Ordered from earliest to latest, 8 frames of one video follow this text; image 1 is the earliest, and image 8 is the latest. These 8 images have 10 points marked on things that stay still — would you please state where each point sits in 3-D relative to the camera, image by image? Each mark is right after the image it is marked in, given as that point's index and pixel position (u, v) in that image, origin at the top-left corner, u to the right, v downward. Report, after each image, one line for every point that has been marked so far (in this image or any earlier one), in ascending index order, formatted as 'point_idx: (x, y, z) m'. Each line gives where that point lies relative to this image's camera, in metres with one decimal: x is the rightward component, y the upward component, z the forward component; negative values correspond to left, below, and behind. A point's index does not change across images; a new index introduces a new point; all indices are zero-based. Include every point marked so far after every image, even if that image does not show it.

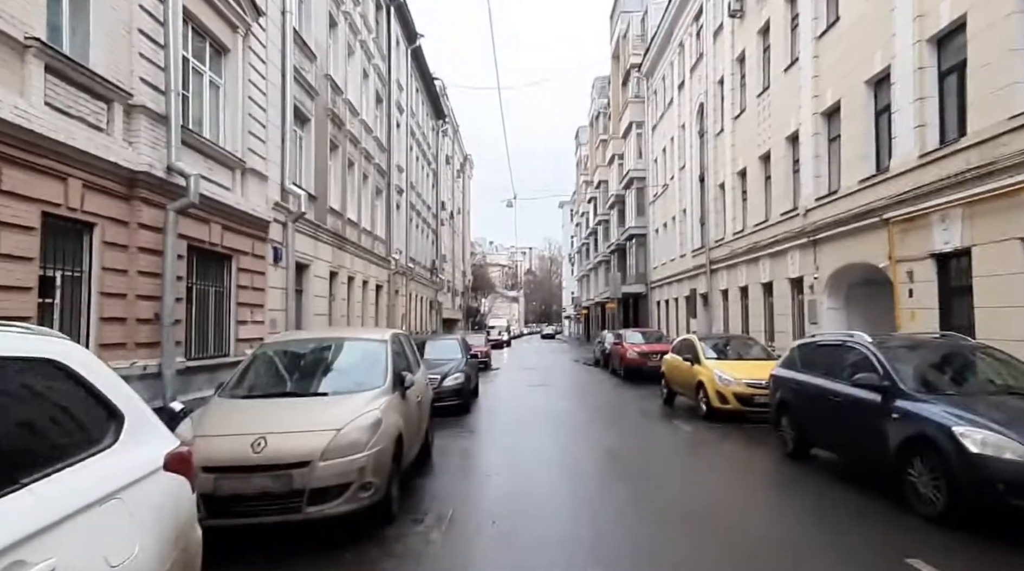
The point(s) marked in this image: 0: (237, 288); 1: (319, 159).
0: (-5.8, 0.0, +11.9) m
1: (-5.7, +3.7, +16.8) m
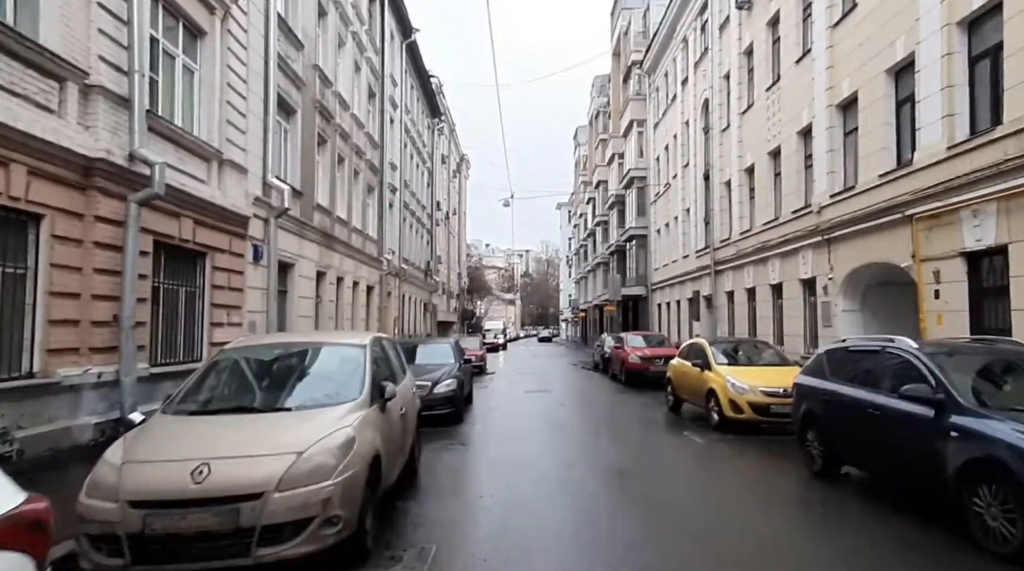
0: (-5.8, 0.0, +11.1) m
1: (-5.8, +3.7, +15.9) m
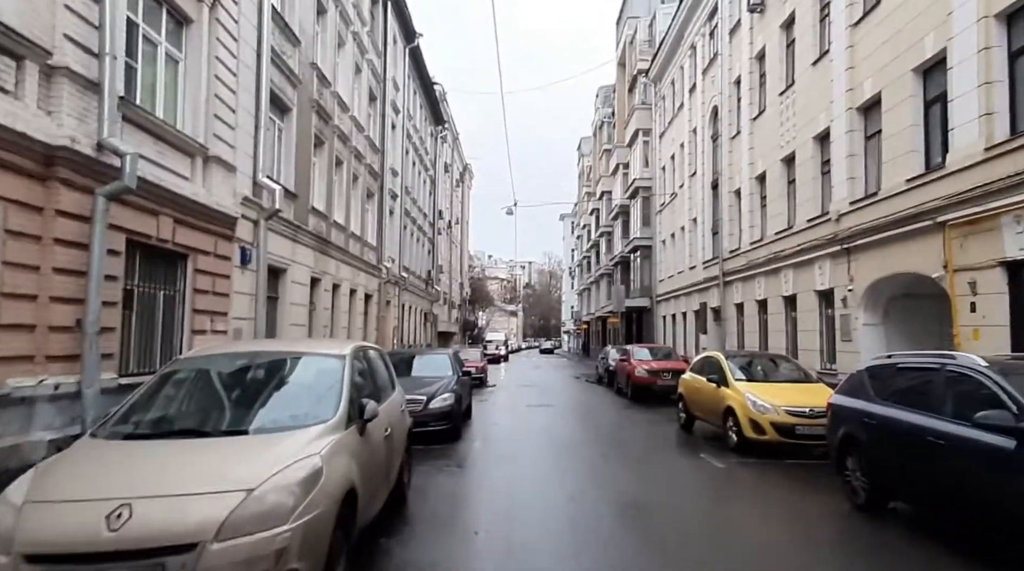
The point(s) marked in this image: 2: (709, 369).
0: (-5.8, -0.1, +10.3) m
1: (-5.7, +3.5, +15.3) m
2: (+3.9, -1.6, +11.1) m
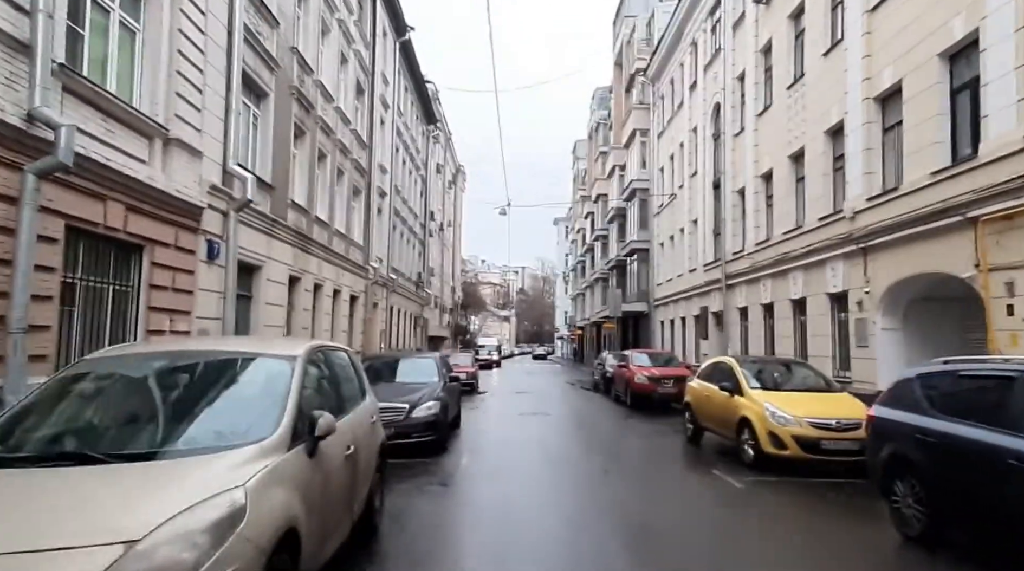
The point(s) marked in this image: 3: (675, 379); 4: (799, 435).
0: (-5.9, 0.0, +9.3) m
1: (-5.8, +3.6, +14.2) m
2: (+3.7, -1.6, +10.2) m
3: (+4.9, -2.8, +17.2) m
4: (+4.0, -2.1, +7.8) m
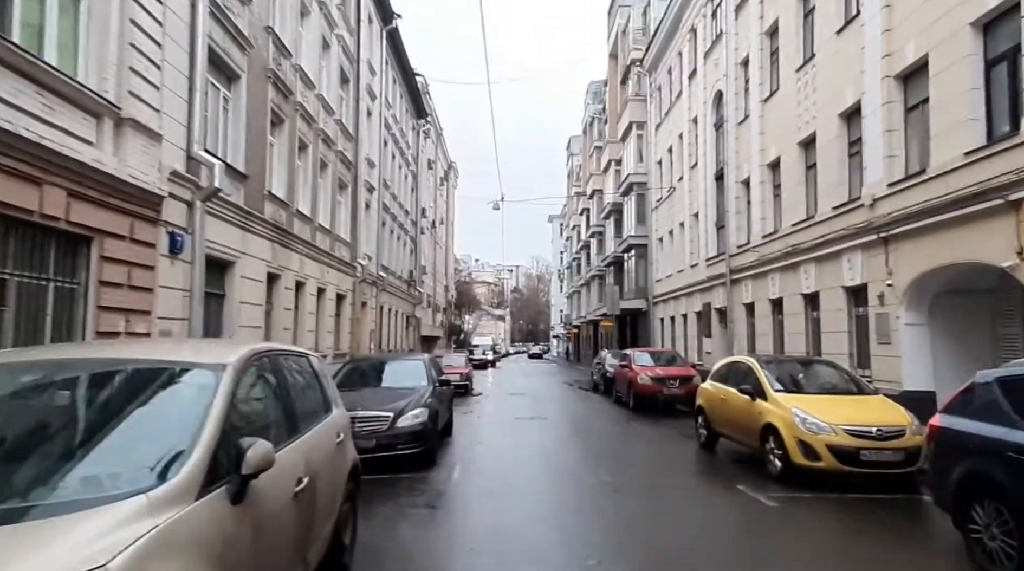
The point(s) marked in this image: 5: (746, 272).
0: (-6.0, 0.0, +8.2) m
1: (-6.0, +3.6, +13.2) m
2: (+3.7, -1.5, +9.2) m
3: (+4.8, -2.7, +16.3) m
4: (+3.9, -1.9, +6.8) m
5: (+8.1, +0.5, +19.7) m
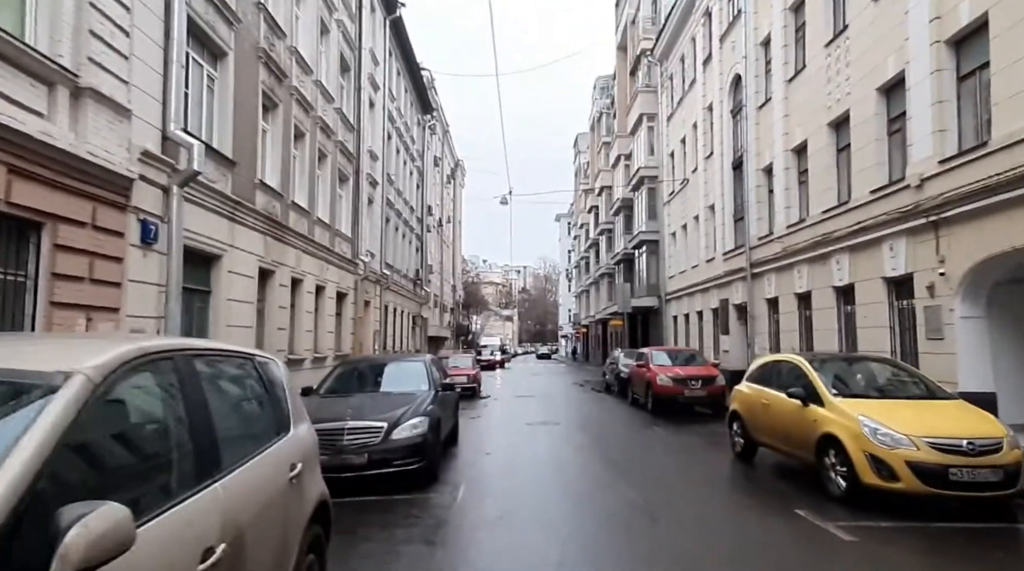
0: (-5.8, +0.1, +7.3) m
1: (-5.8, +3.7, +12.2) m
2: (+3.8, -1.3, +8.1) m
3: (+5.1, -2.5, +15.2) m
4: (+4.1, -1.8, +5.7) m
5: (+8.4, +0.7, +18.6) m
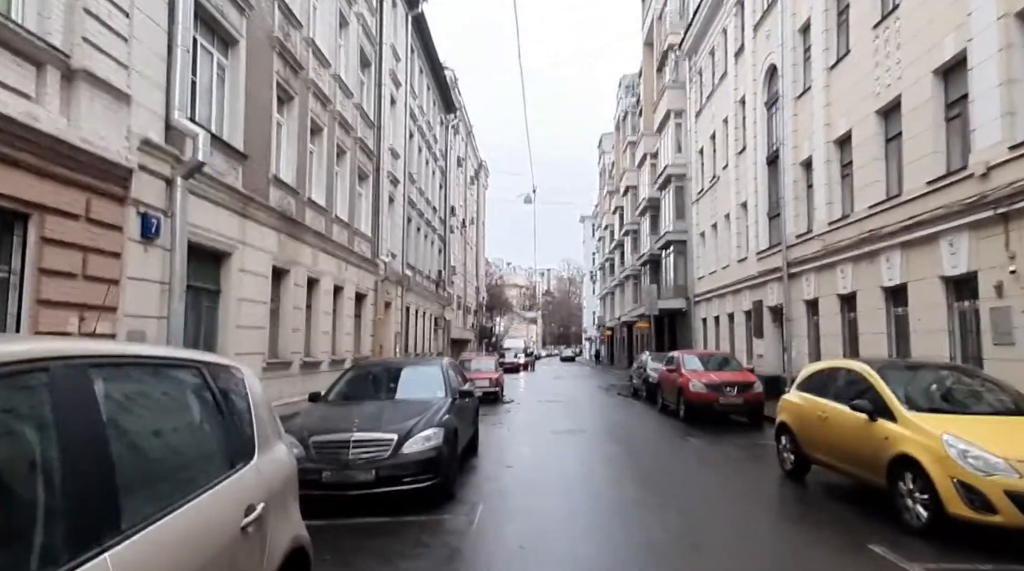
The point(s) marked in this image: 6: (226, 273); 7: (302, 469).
0: (-5.5, +0.2, +6.8) m
1: (-5.3, +3.7, +11.7) m
2: (+4.1, -1.3, +7.2) m
3: (+5.7, -2.5, +14.2) m
4: (+4.3, -1.7, +4.8) m
5: (+9.1, +0.6, +17.5) m
6: (-5.5, +0.2, +10.8) m
7: (-2.3, -2.0, +6.3) m
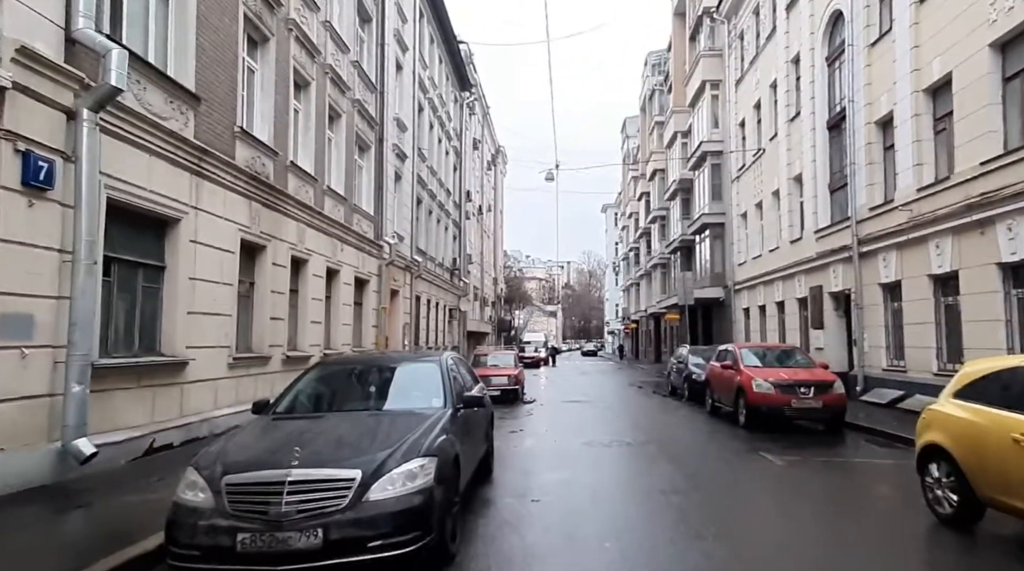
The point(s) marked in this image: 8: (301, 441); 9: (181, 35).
0: (-5.3, +0.5, +4.5) m
1: (-4.9, +4.1, +9.4) m
2: (+4.4, -0.9, +4.6) m
3: (+6.2, -2.1, +11.6) m
4: (+4.4, -1.4, +2.2) m
5: (+9.7, +1.2, +14.7) m
6: (-5.1, +0.6, +8.5) m
7: (-2.1, -1.7, +4.0) m
8: (-1.8, -1.3, +4.8) m
9: (-5.0, +3.8, +8.6) m
